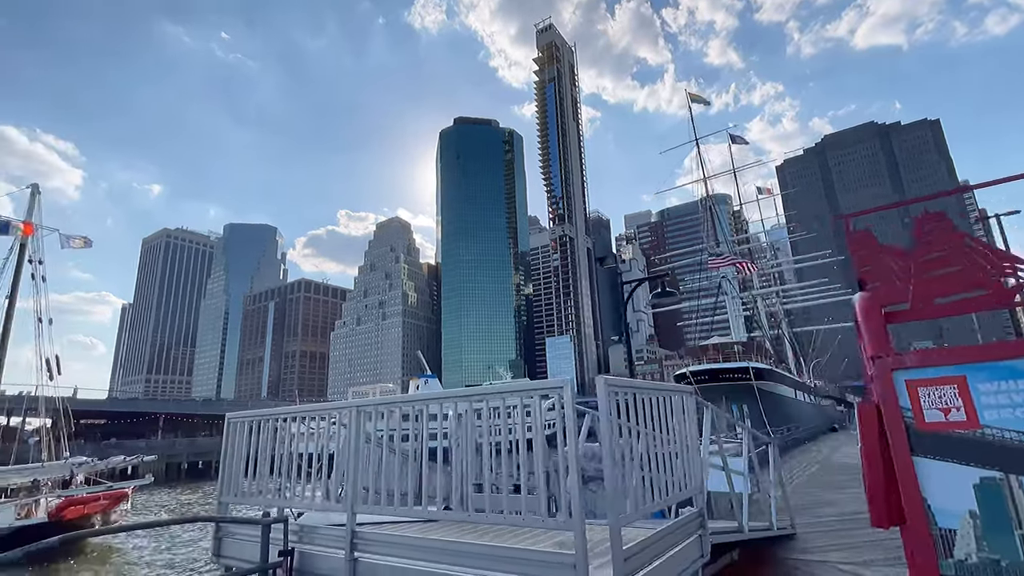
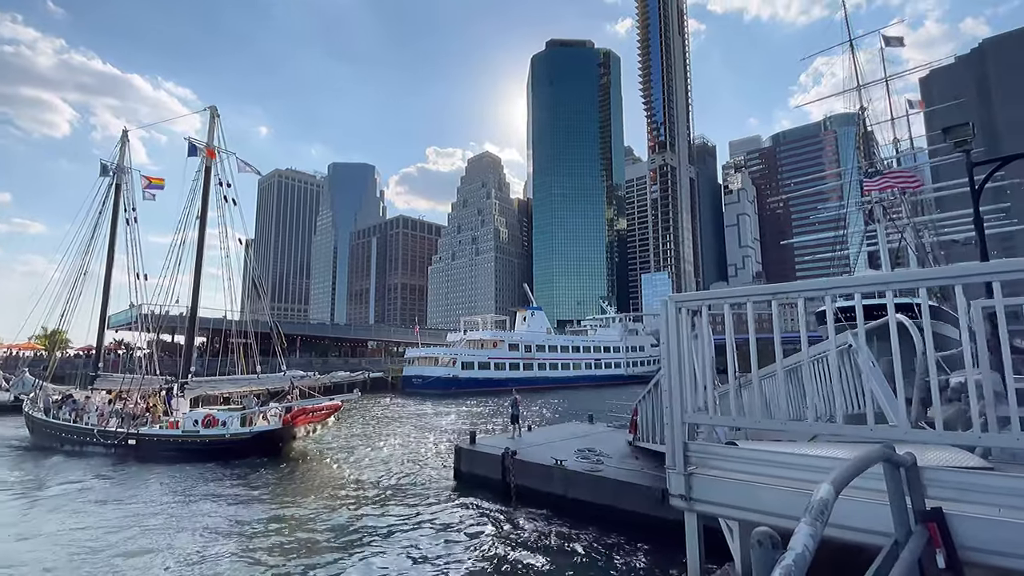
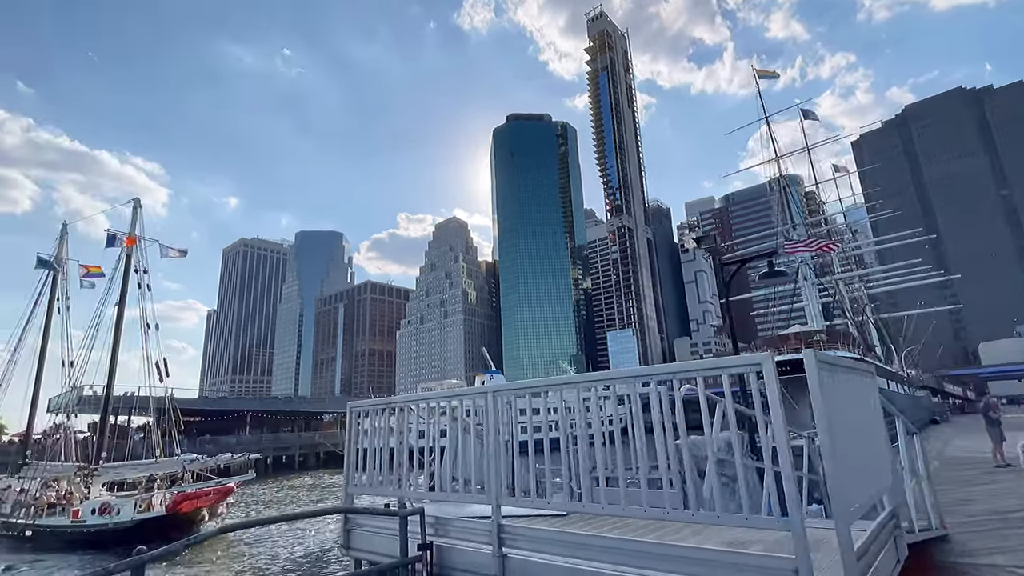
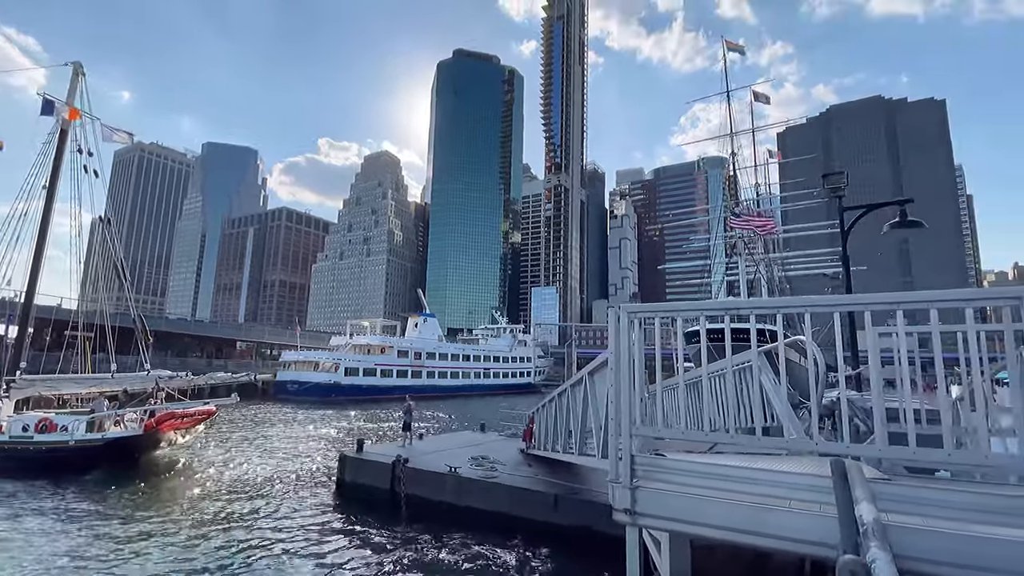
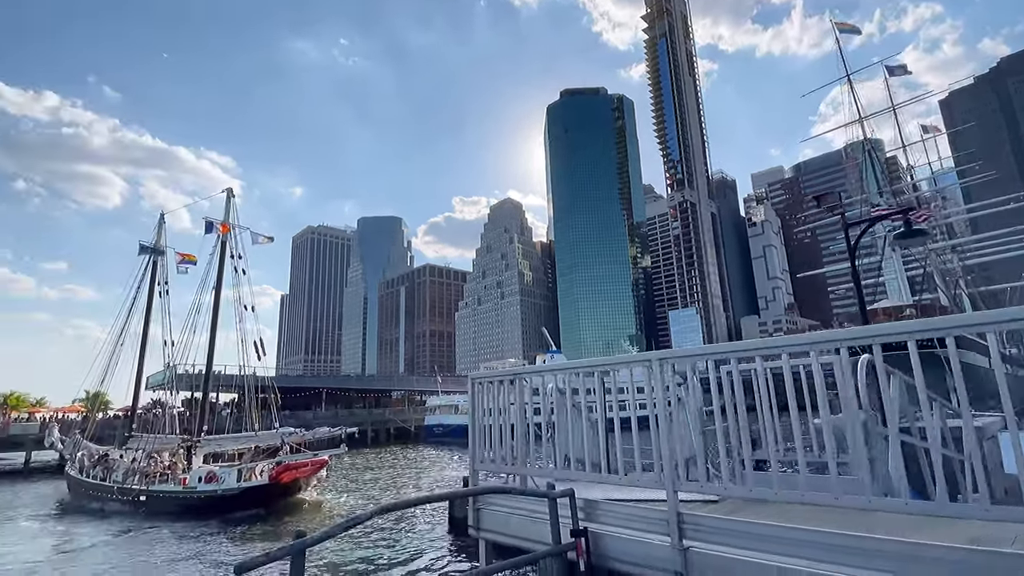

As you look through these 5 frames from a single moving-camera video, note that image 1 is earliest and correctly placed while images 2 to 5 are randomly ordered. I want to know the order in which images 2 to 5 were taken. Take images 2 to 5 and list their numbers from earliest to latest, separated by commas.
3, 5, 2, 4
